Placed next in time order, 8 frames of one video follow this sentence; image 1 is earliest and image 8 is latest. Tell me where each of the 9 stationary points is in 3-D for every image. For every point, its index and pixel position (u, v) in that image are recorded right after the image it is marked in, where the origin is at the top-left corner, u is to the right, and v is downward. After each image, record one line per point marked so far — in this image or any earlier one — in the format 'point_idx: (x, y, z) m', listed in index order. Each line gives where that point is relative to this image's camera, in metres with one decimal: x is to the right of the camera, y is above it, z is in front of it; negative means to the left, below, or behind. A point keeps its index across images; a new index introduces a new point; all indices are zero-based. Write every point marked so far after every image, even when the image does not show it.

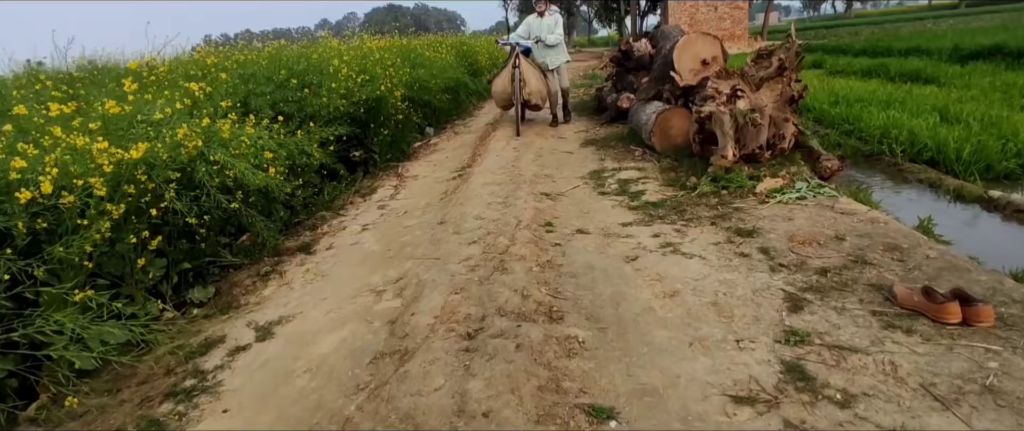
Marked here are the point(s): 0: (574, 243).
0: (+0.5, -0.2, +4.6) m
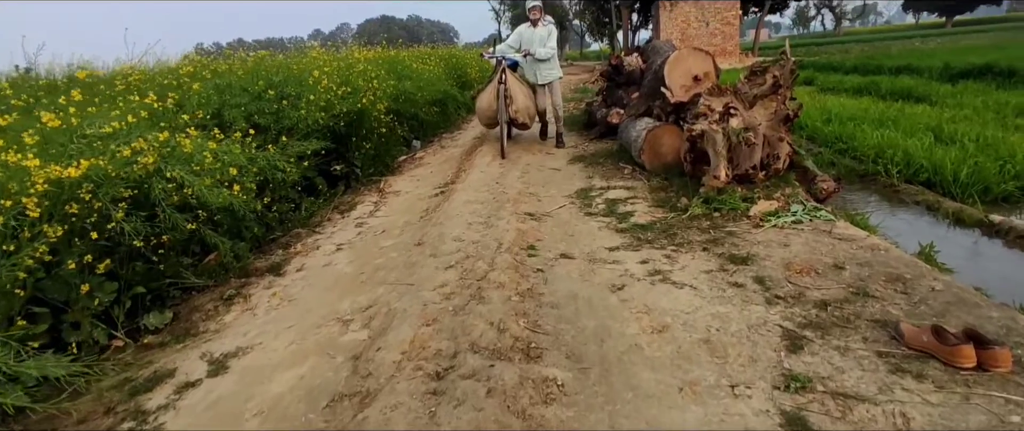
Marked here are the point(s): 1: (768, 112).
0: (+0.3, -0.4, +4.3) m
1: (+2.5, +1.0, +5.9) m
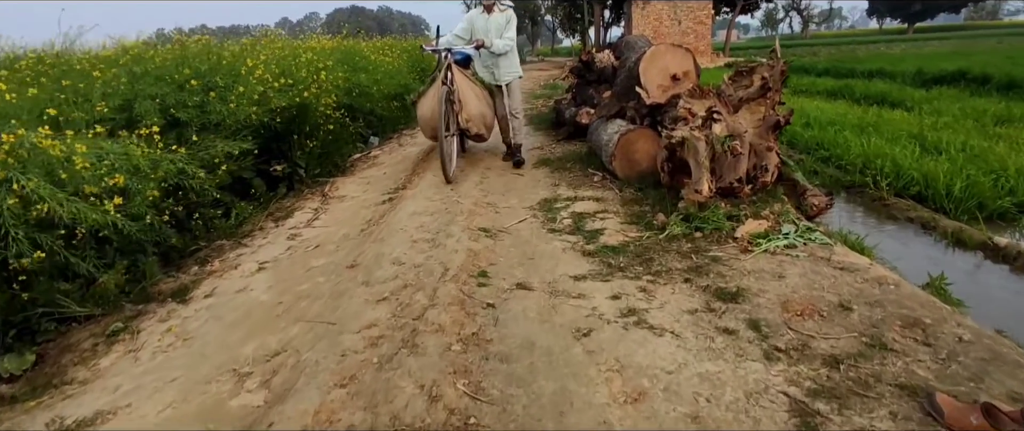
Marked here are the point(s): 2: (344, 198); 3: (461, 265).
0: (0.0, -0.5, +3.6) m
1: (+2.1, +0.8, +5.3) m
2: (-2.0, +0.2, +7.2) m
3: (-0.3, -0.3, +4.2) m
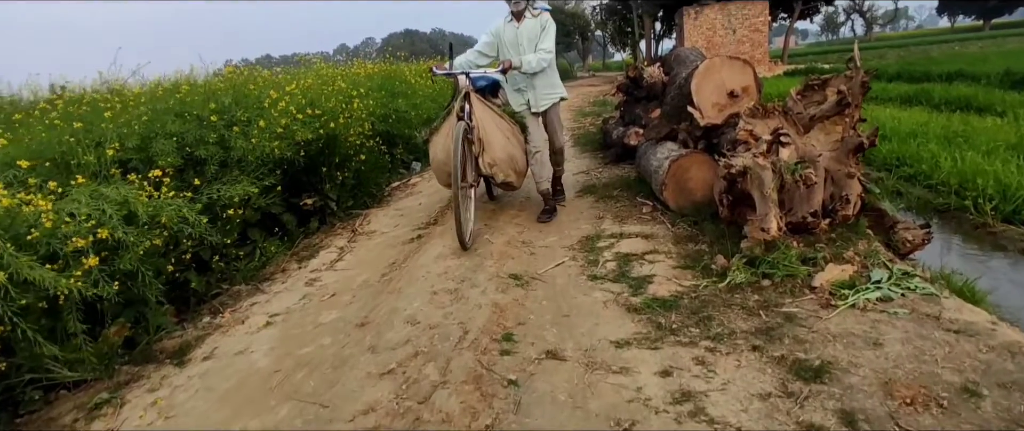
0: (+0.1, -0.8, +2.9) m
1: (+2.3, +0.6, +4.5) m
2: (-1.5, -0.2, +6.7) m
3: (-0.2, -0.6, +3.6) m
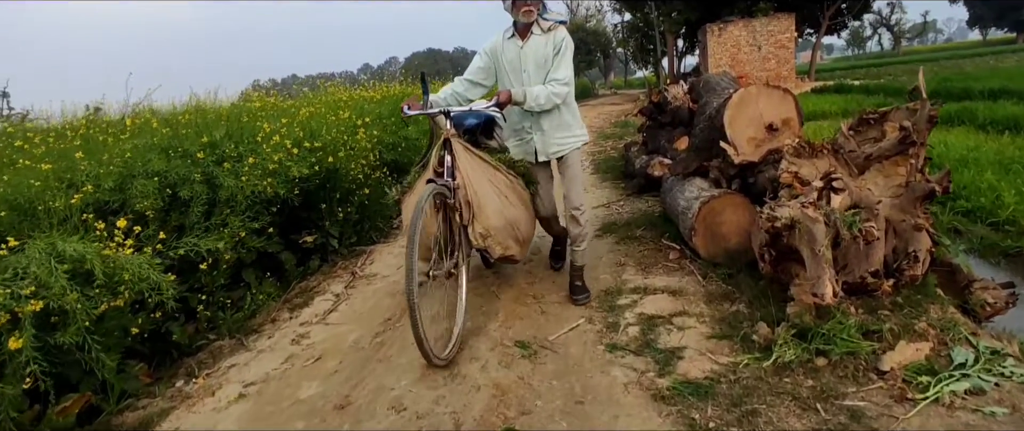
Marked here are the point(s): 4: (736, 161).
0: (+0.1, -1.1, +2.3) m
1: (+2.4, +0.2, +3.8) m
2: (-1.4, -0.6, +6.2) m
3: (-0.2, -1.0, +3.0) m
4: (+1.7, +0.4, +4.8) m
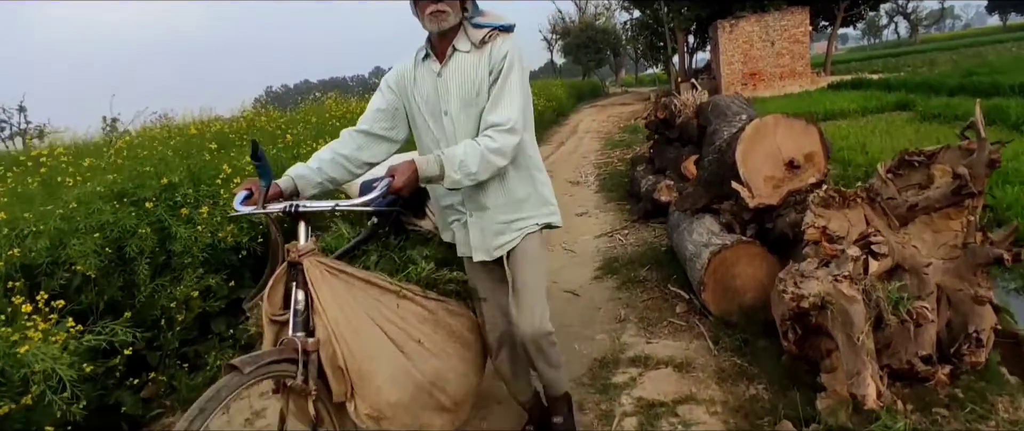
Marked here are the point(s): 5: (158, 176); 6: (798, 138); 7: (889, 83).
0: (-0.1, -1.5, +1.7) m
1: (+2.2, -0.1, +3.2) m
2: (-1.5, -1.0, +5.6) m
3: (-0.3, -1.4, +2.4) m
4: (+1.6, +0.1, +4.1) m
5: (-3.3, +0.4, +5.7) m
6: (+2.0, +0.5, +4.3) m
7: (+11.3, +4.0, +18.5) m
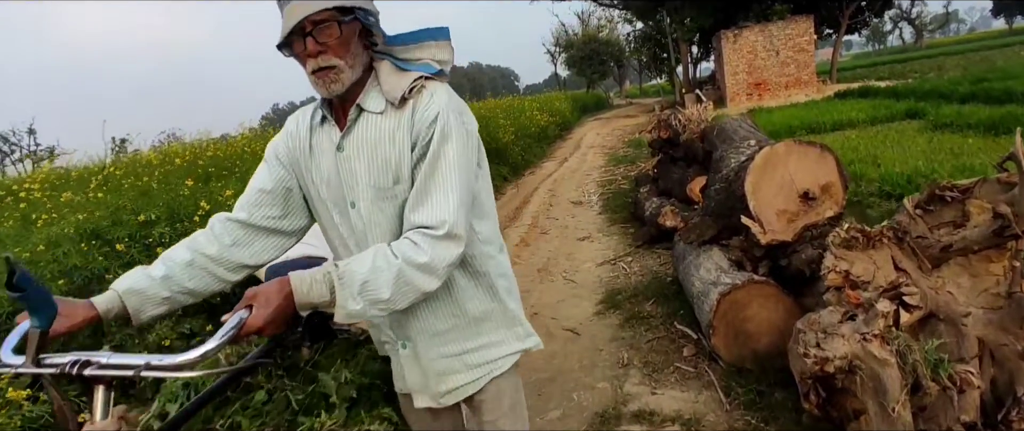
0: (-0.1, -1.7, +1.3) m
1: (+2.1, -0.3, +2.8) m
2: (-1.5, -1.3, +5.3) m
3: (-0.4, -1.6, +2.0) m
4: (+1.5, -0.1, +3.7) m
5: (-3.3, 0.0, +5.4) m
6: (+1.9, +0.3, +3.9) m
7: (+11.4, +3.7, +18.1) m
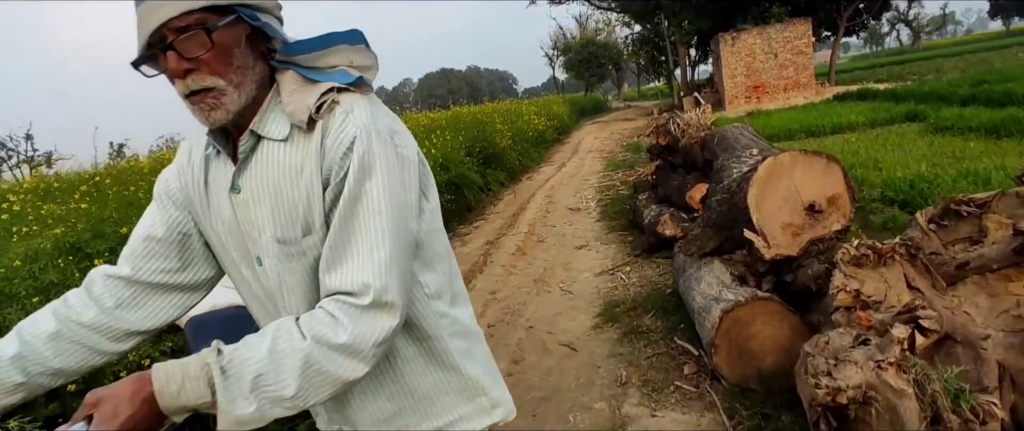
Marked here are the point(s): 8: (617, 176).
0: (-0.1, -1.8, +1.2) m
1: (+2.1, -0.4, +2.6) m
2: (-1.5, -1.4, +5.1) m
3: (-0.4, -1.7, +1.9) m
4: (+1.5, -0.2, +3.6) m
5: (-3.4, -0.1, +5.2) m
6: (+1.9, +0.2, +3.8) m
7: (+11.3, +3.6, +18.0) m
8: (+2.0, +0.7, +12.2) m
